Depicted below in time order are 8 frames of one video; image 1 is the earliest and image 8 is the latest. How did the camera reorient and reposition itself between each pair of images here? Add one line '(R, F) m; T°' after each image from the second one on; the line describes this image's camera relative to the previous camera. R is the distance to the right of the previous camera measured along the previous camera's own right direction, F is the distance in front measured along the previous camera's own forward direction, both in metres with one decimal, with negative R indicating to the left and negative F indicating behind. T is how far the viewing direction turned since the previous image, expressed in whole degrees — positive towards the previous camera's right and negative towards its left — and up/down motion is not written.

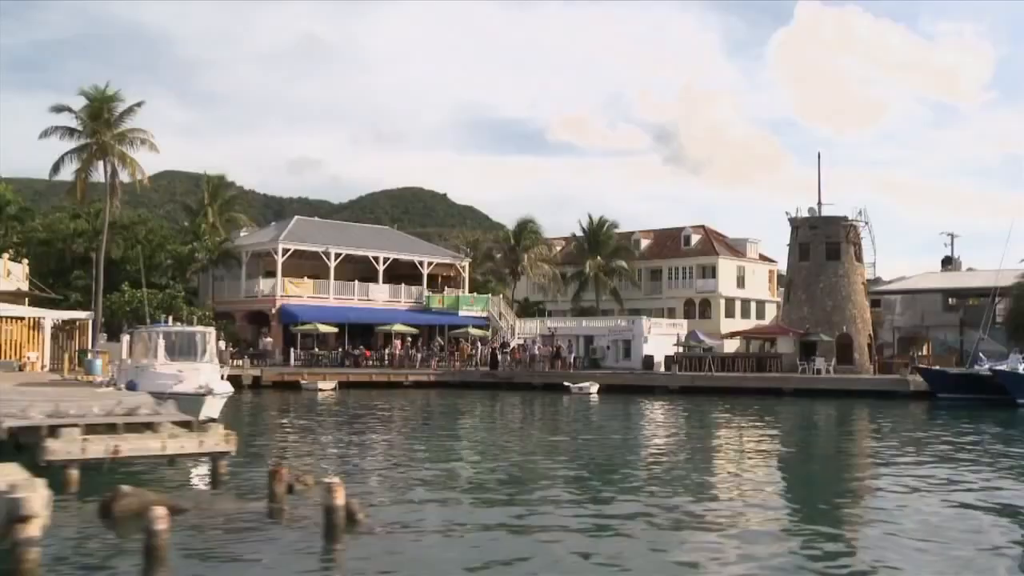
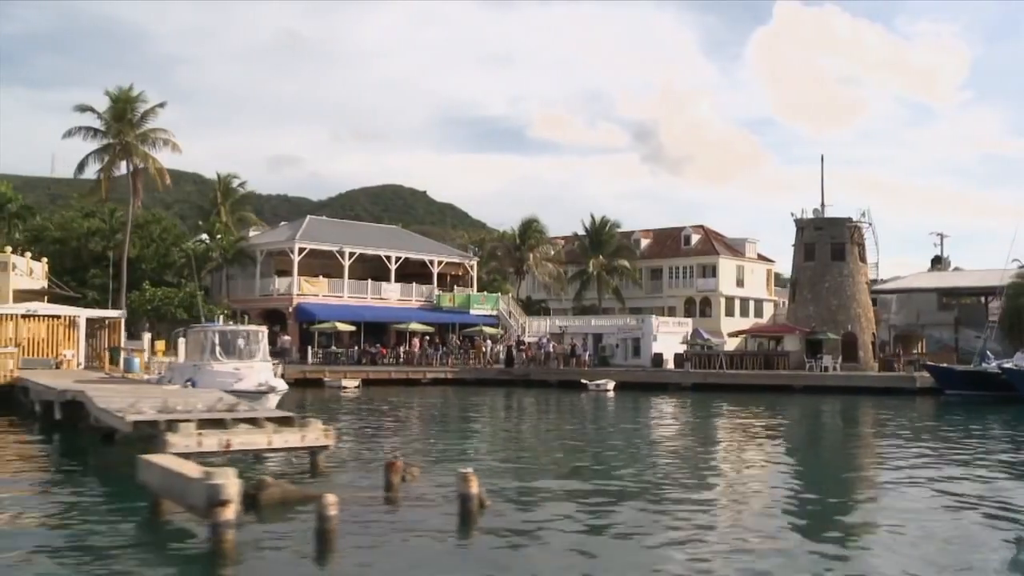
(-1.5, -0.7) m; +1°
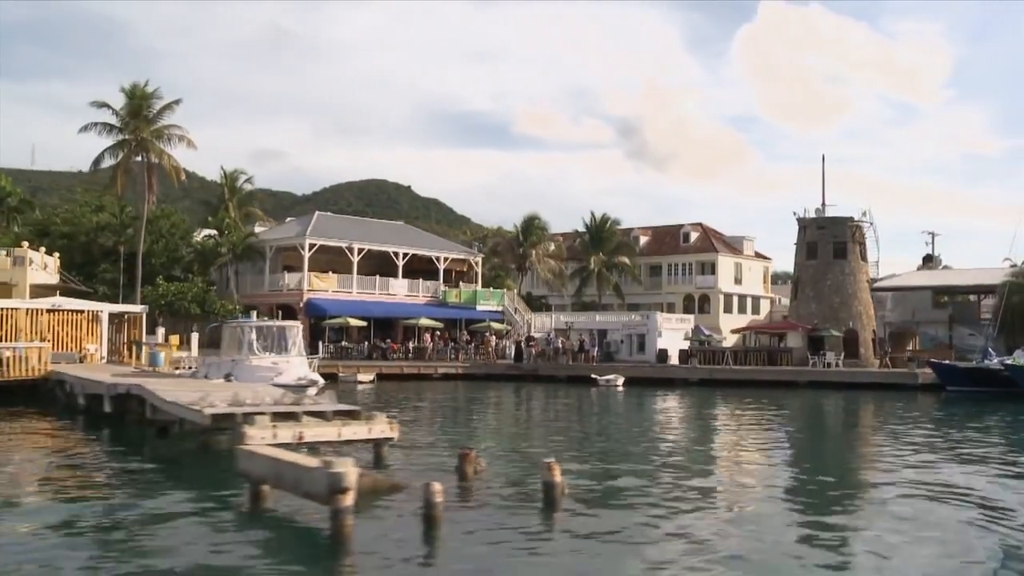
(-1.1, -0.5) m; +1°
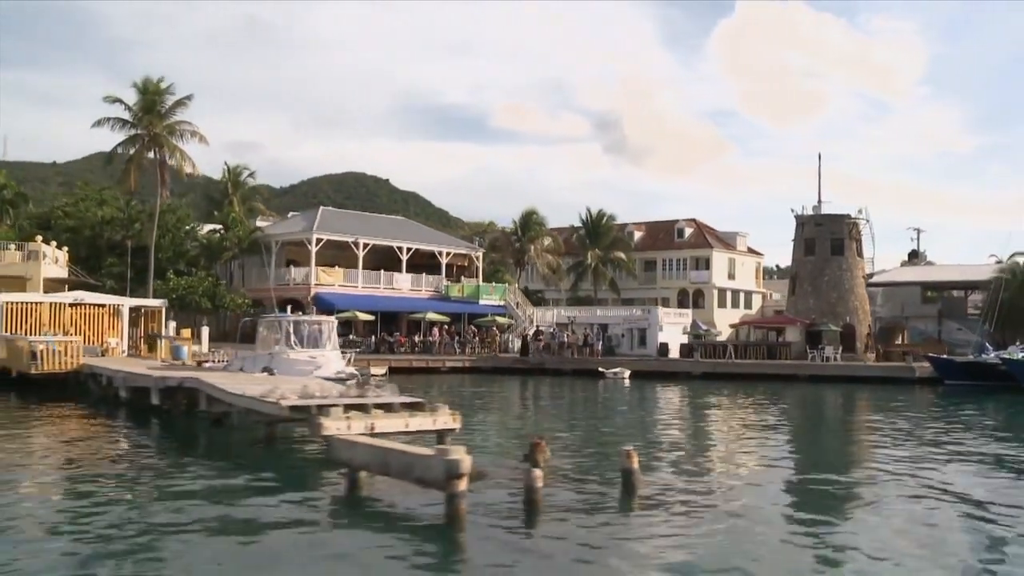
(-1.2, -0.6) m; +1°
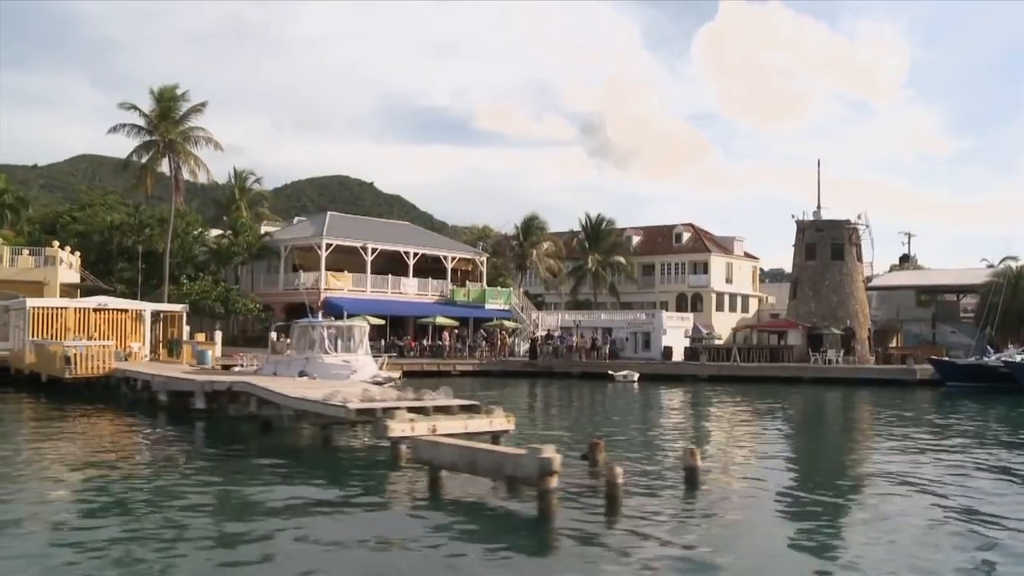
(-1.1, -0.6) m; +1°
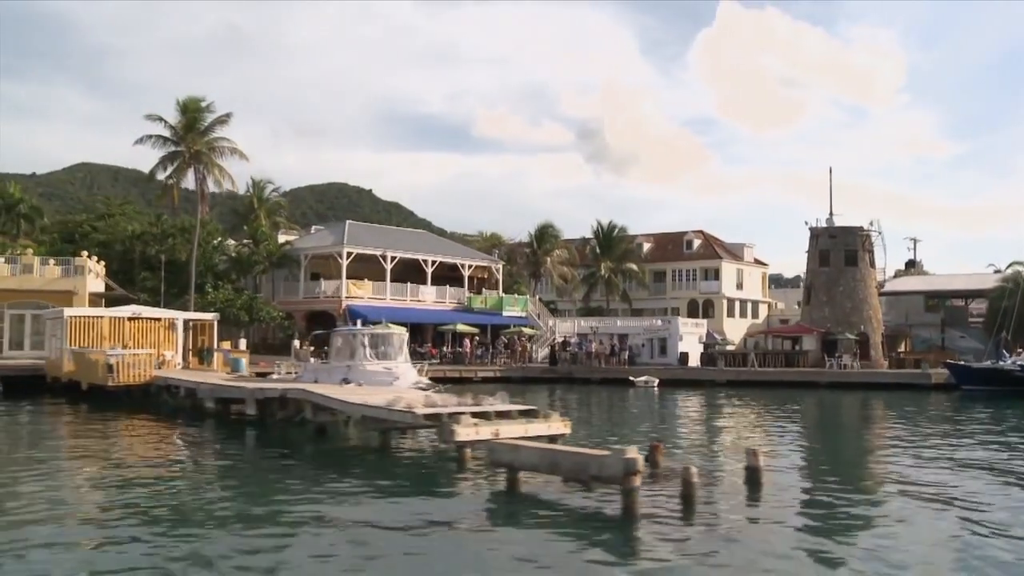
(-0.9, -0.5) m; 0°
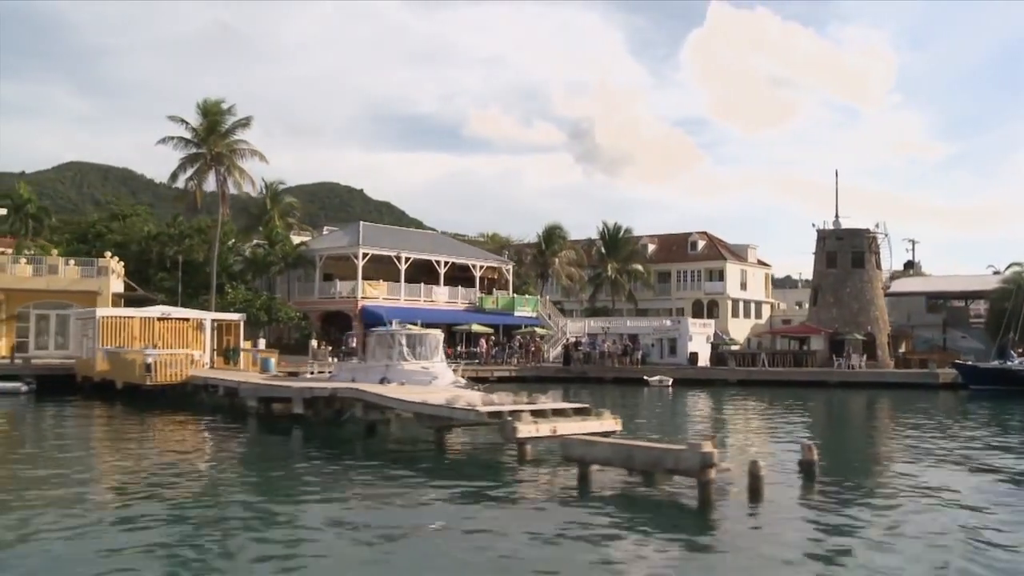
(-1.1, -0.6) m; +1°
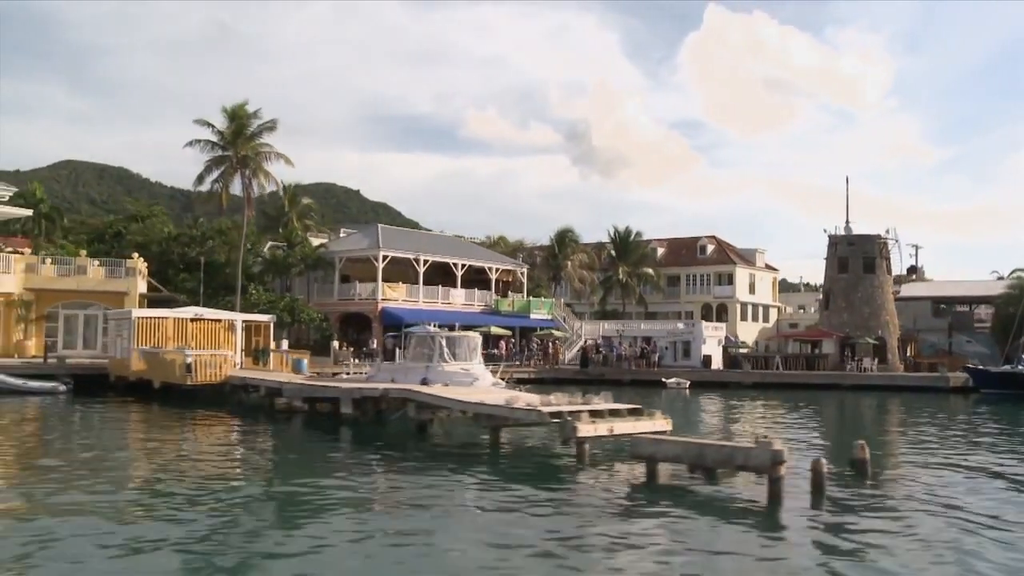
(-1.1, -0.6) m; 0°
